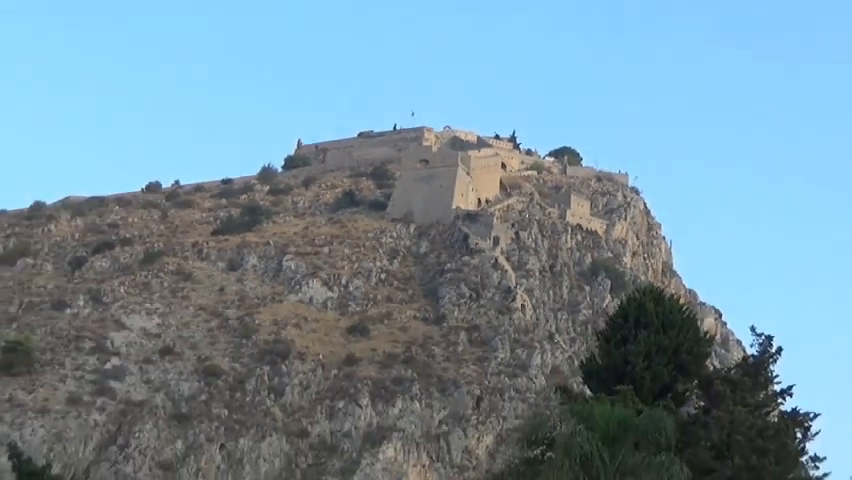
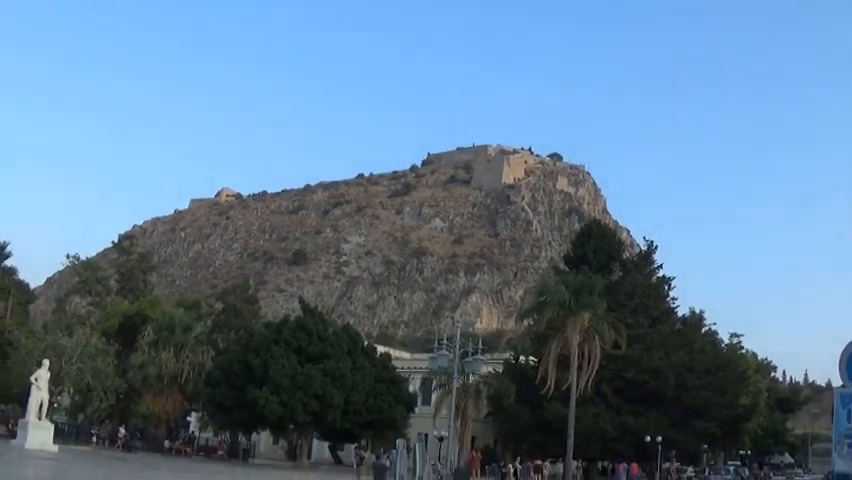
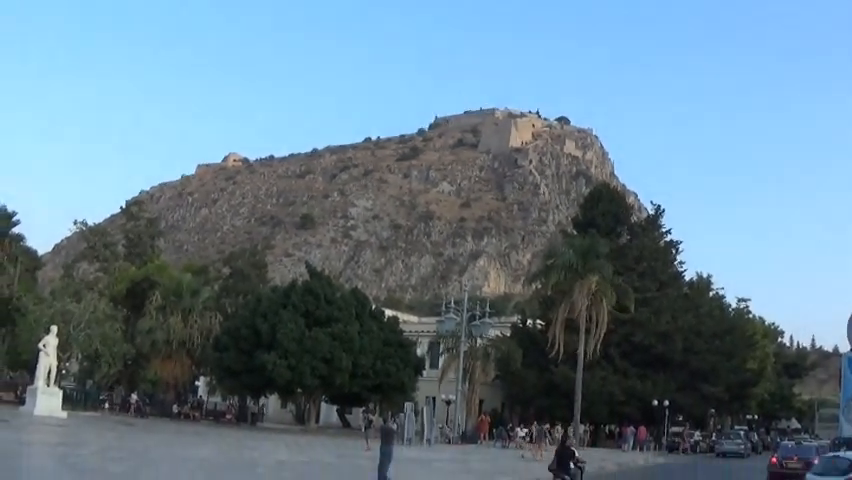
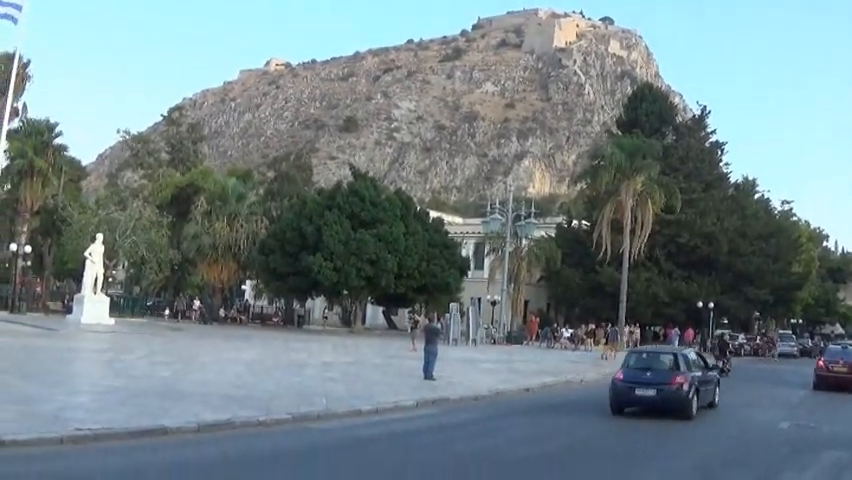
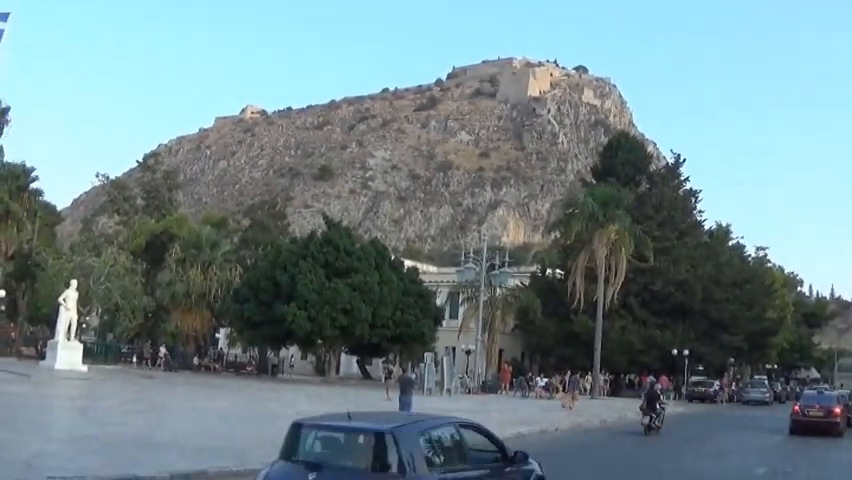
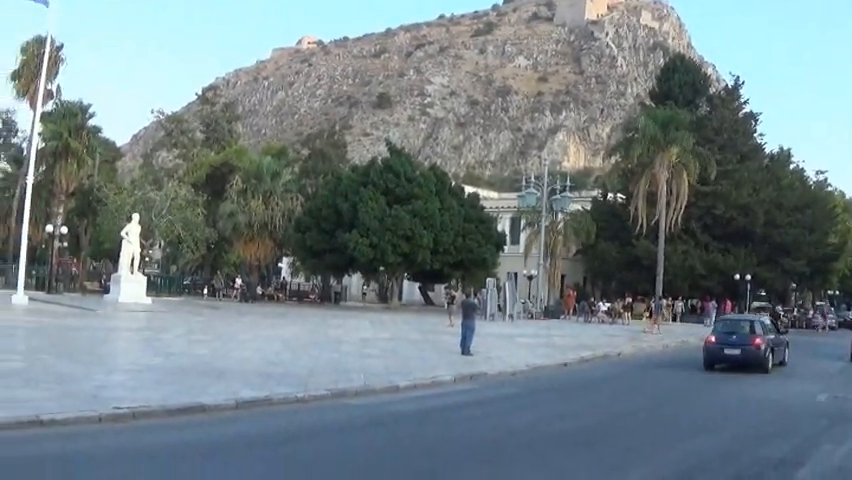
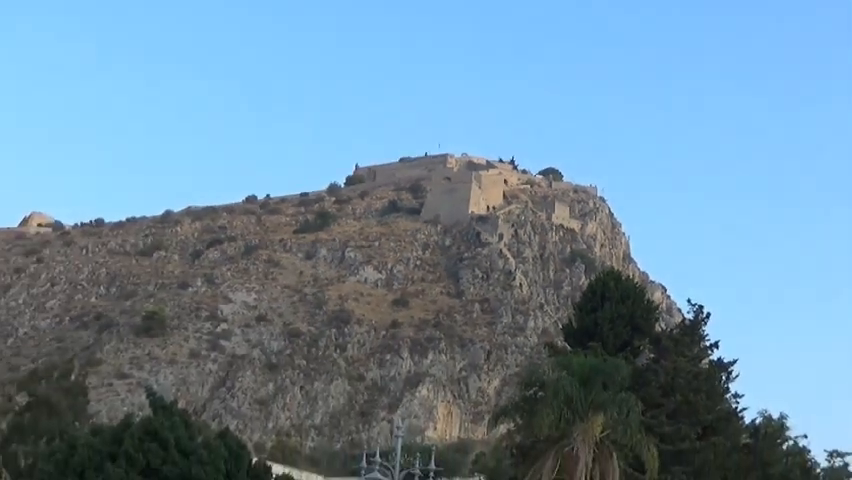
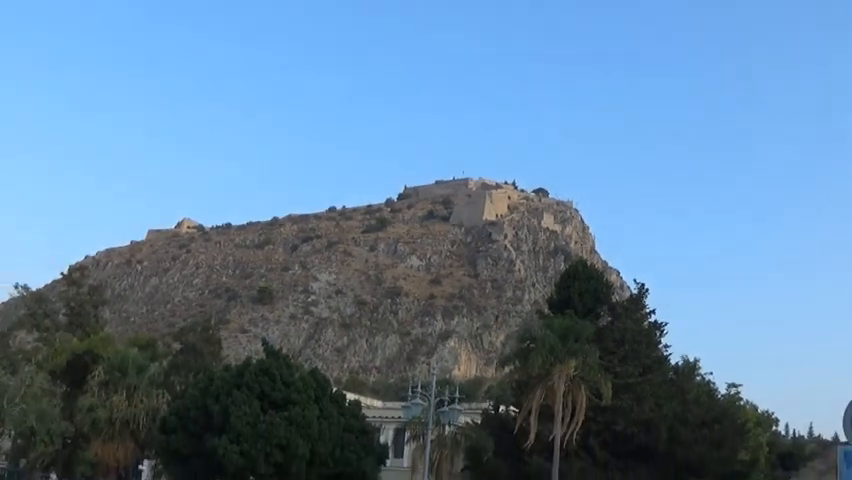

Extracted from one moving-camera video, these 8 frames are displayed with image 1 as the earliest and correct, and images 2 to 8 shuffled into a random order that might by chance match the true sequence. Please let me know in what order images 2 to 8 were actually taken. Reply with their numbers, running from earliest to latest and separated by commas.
7, 8, 2, 3, 5, 4, 6
